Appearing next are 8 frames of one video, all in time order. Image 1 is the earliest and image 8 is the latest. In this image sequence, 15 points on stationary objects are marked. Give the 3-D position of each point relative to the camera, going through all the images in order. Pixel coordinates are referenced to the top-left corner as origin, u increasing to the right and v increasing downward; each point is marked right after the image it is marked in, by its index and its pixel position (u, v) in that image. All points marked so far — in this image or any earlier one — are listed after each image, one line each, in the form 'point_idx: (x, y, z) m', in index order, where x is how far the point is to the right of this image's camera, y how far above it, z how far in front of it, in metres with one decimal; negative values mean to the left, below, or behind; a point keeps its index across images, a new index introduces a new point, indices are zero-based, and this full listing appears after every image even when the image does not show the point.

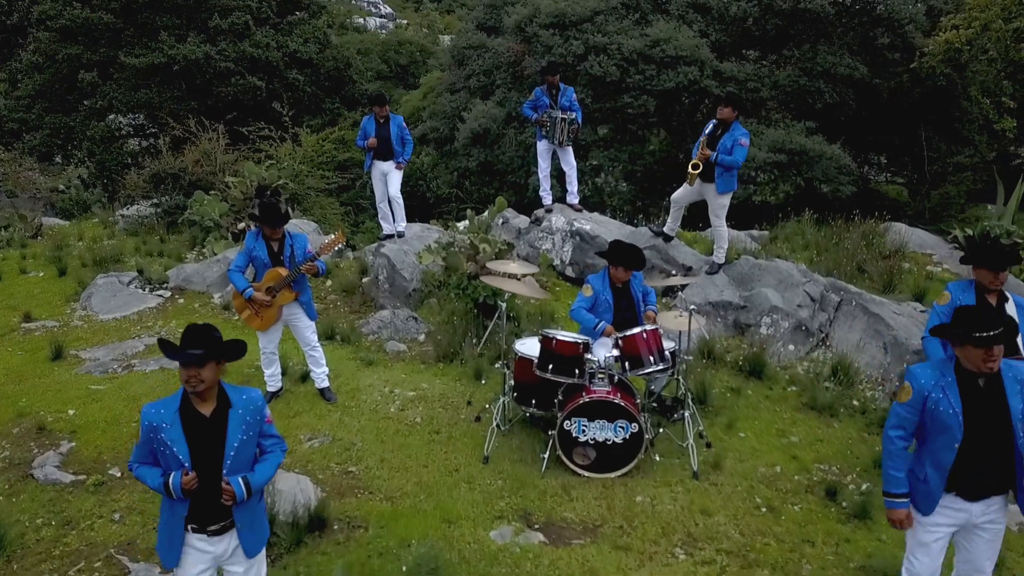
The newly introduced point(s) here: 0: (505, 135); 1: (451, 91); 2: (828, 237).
0: (-0.2, +3.1, +16.3) m
1: (-1.4, +4.6, +18.7) m
2: (+3.5, +0.6, +8.9) m
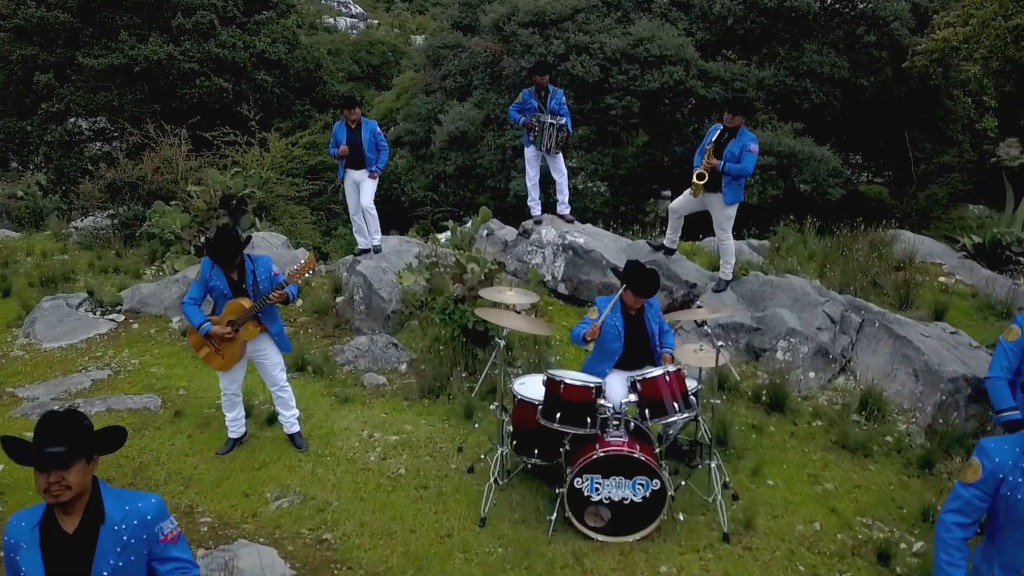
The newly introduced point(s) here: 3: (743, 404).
0: (-0.6, +3.0, +15.7) m
1: (-1.9, +4.4, +18.1) m
2: (+3.3, +0.4, +8.4) m
3: (+1.5, -0.8, +5.3) m
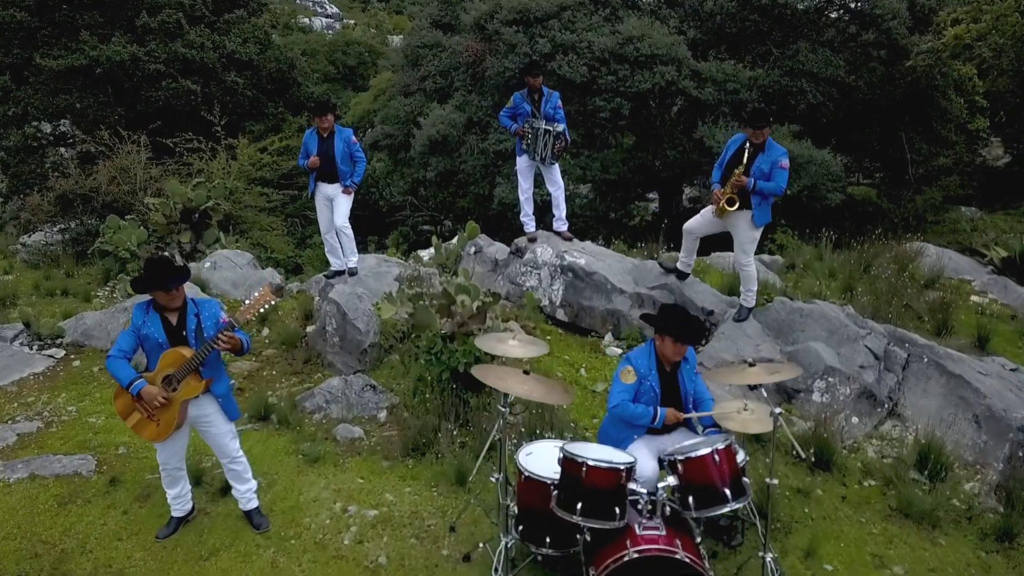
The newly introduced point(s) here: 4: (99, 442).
0: (-0.9, +2.7, +14.9) m
1: (-2.3, +4.2, +17.2) m
2: (+3.3, +0.2, +7.6) m
3: (+1.5, -1.0, +4.6) m
4: (-2.6, -1.0, +5.0) m
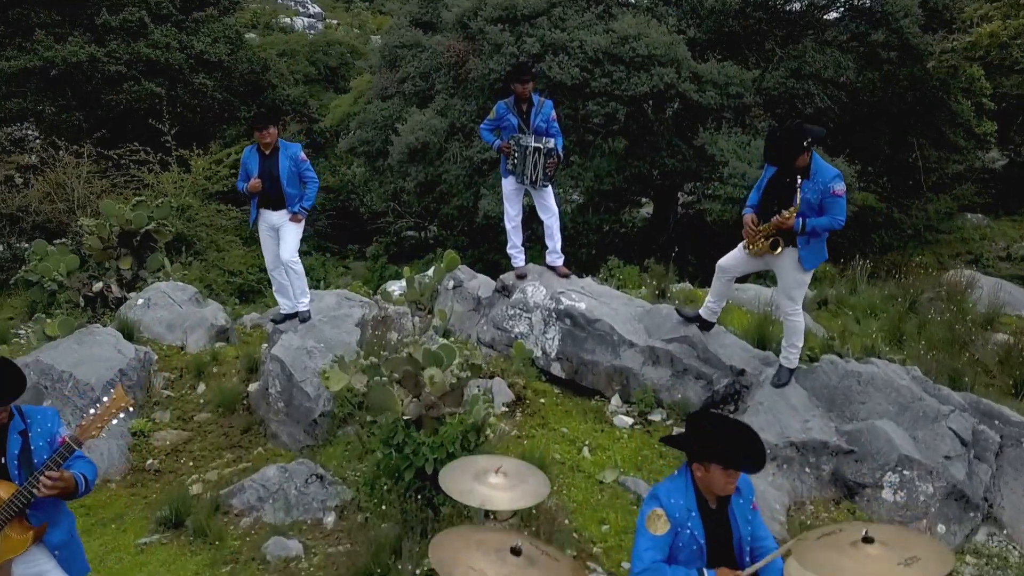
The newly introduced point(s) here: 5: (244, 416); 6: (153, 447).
0: (-1.1, +2.4, +13.7) m
1: (-2.6, +3.8, +16.0) m
2: (+3.1, -0.1, +6.5) m
3: (+1.5, -1.3, +3.4) m
4: (-2.7, -1.3, +3.8) m
5: (-1.8, -0.9, +5.5) m
6: (-2.3, -1.0, +5.2) m
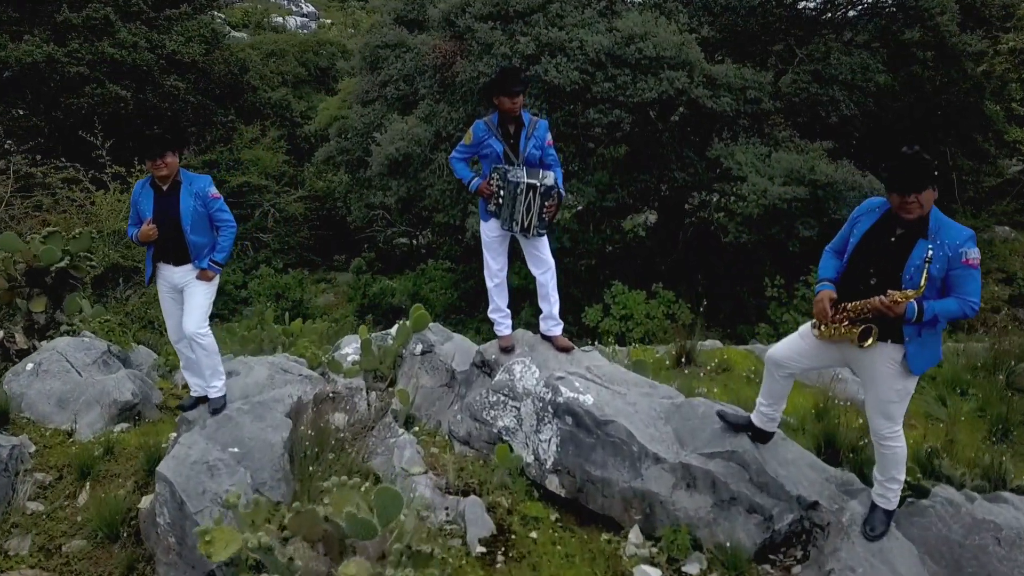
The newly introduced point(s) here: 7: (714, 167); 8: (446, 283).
0: (-1.2, +1.9, +12.2) m
1: (-2.7, +3.4, +14.6) m
2: (+3.0, -0.5, +5.1) m
3: (+1.4, -1.7, +2.0) m
4: (-2.8, -1.8, +2.4) m
5: (-1.9, -1.3, +4.0) m
6: (-2.4, -1.5, +3.7) m
7: (+3.0, +1.8, +11.9) m
8: (-1.3, +0.1, +15.6) m
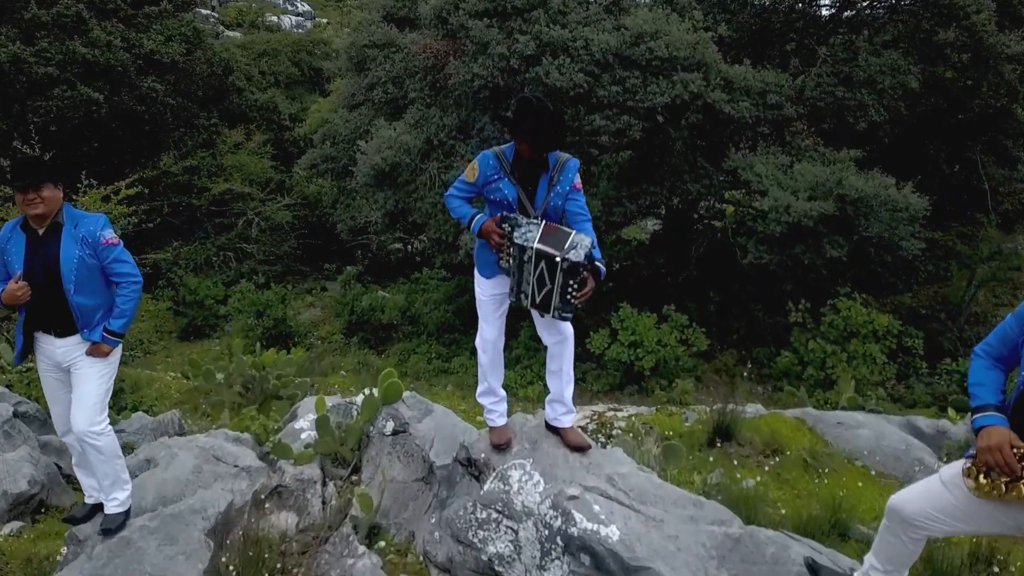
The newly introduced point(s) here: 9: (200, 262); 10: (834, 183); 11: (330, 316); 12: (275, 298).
0: (-1.3, +1.6, +11.1) m
1: (-2.7, +3.1, +13.5) m
2: (+3.0, -0.9, +4.0) m
3: (+1.4, -2.1, +0.9) m
4: (-2.8, -2.1, +1.3) m
5: (-2.0, -1.6, +2.9) m
6: (-2.4, -1.8, +2.6) m
7: (+3.0, +1.5, +10.8) m
8: (-1.3, -0.2, +14.5) m
9: (-6.3, +0.6, +16.2) m
10: (+4.1, +1.3, +10.0) m
11: (-3.5, -0.5, +15.6) m
12: (-4.4, -0.2, +15.1) m
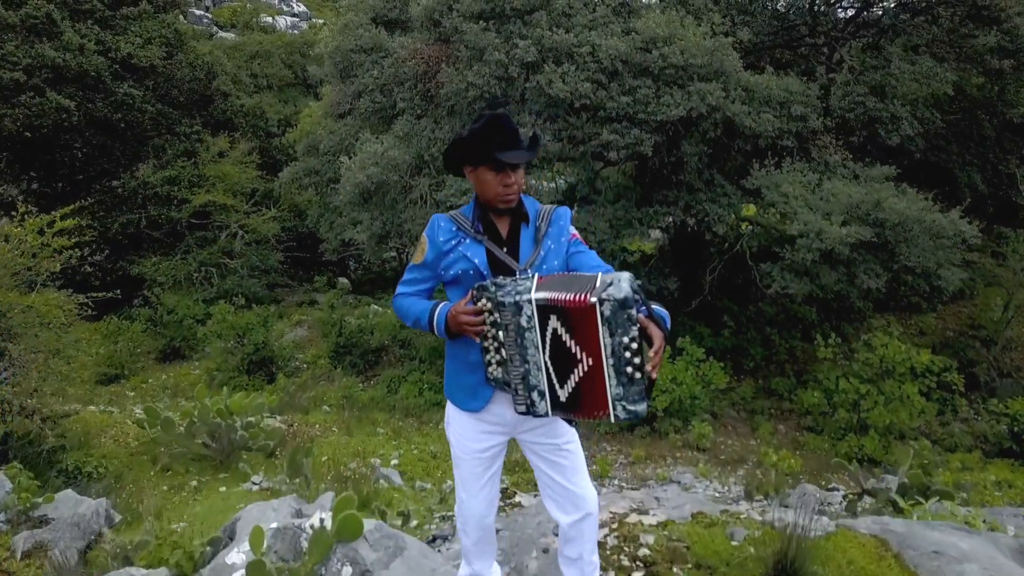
0: (-1.3, +1.2, +10.1) m
1: (-2.7, +2.7, +12.4) m
2: (+3.0, -1.2, +3.0) m
3: (+1.4, -2.4, -0.2) m
4: (-2.8, -2.5, +0.2) m
5: (-2.0, -2.0, +1.9) m
6: (-2.5, -2.2, +1.6) m
7: (+3.0, +1.1, +9.8) m
8: (-1.4, -0.6, +13.5) m
9: (-6.3, +0.2, +15.1) m
10: (+4.0, +0.9, +9.0) m
11: (-3.6, -0.9, +14.5) m
12: (-4.5, -0.6, +14.0) m
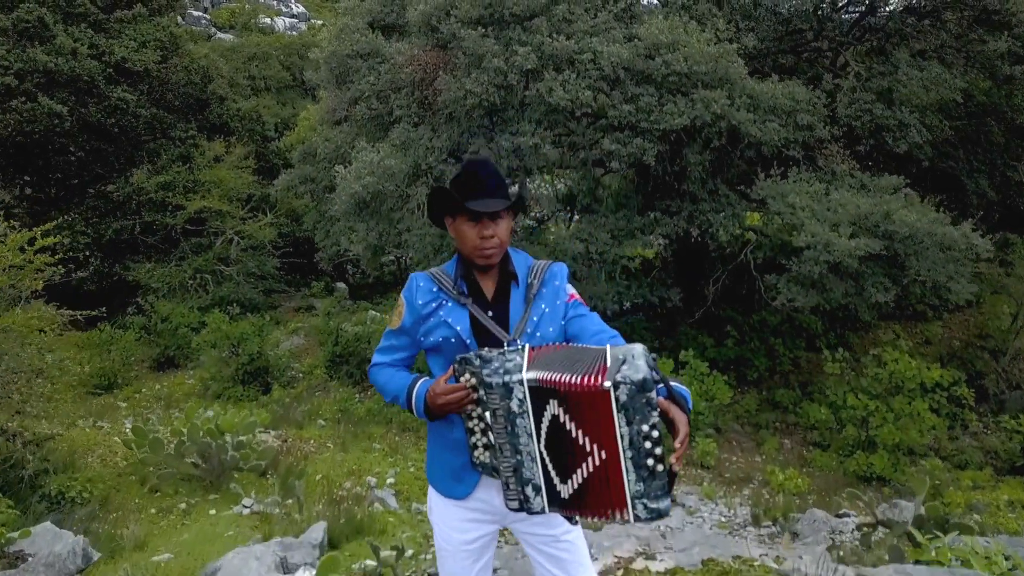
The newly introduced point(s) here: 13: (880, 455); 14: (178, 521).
0: (-1.3, +1.1, +9.8) m
1: (-2.8, +2.5, +12.2) m
2: (+3.0, -1.4, +2.7) m
3: (+1.4, -2.6, -0.4) m
4: (-2.8, -2.6, 0.0) m
5: (-2.0, -2.2, +1.6) m
6: (-2.5, -2.3, +1.3) m
7: (+2.9, +0.9, +9.5) m
8: (-1.4, -0.8, +13.2) m
9: (-6.3, +0.1, +14.9) m
10: (+4.0, +0.8, +8.7) m
11: (-3.6, -1.1, +14.3) m
12: (-4.5, -0.7, +13.8) m
13: (+4.0, -1.8, +8.8) m
14: (-2.8, -2.0, +6.8) m
